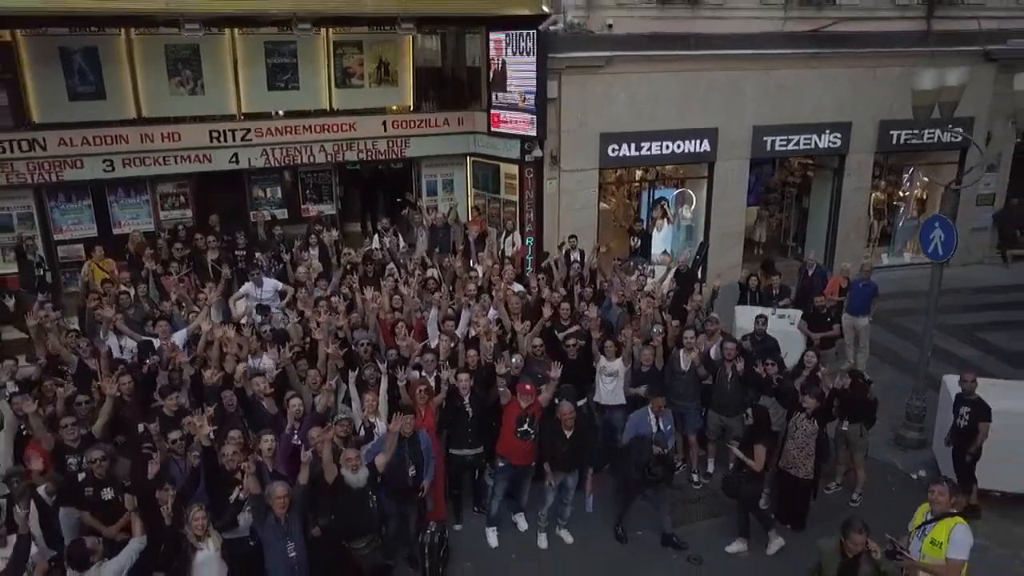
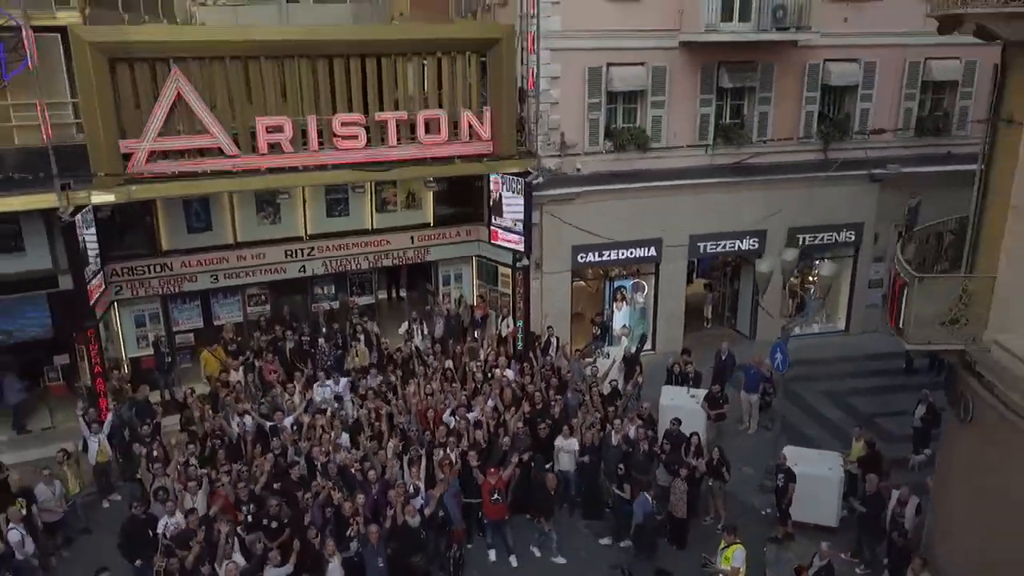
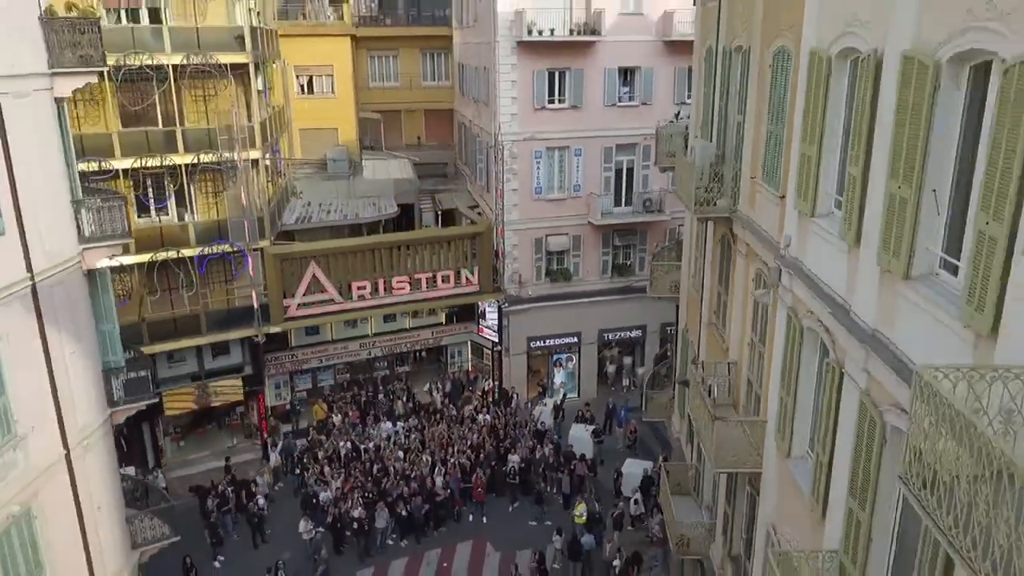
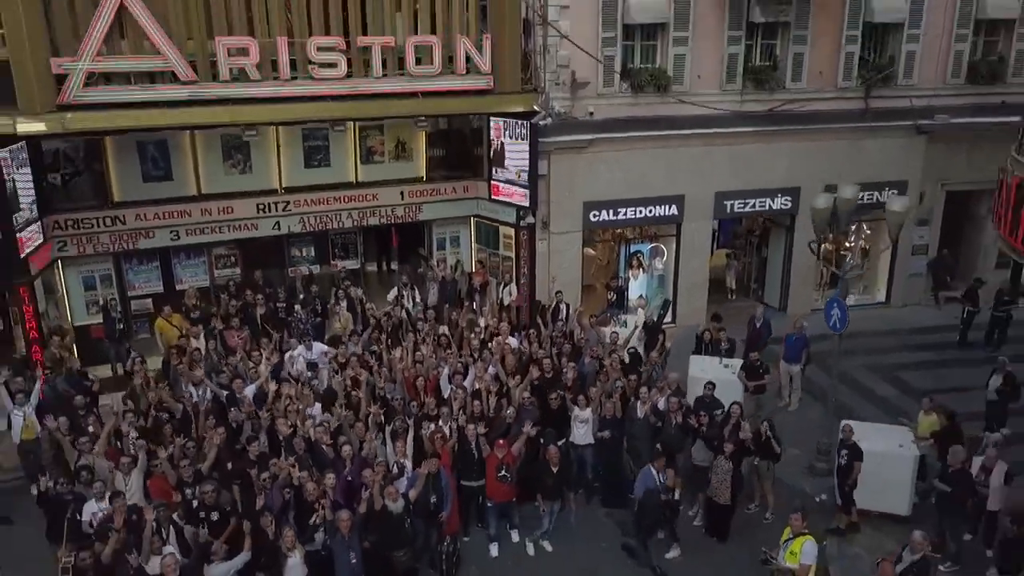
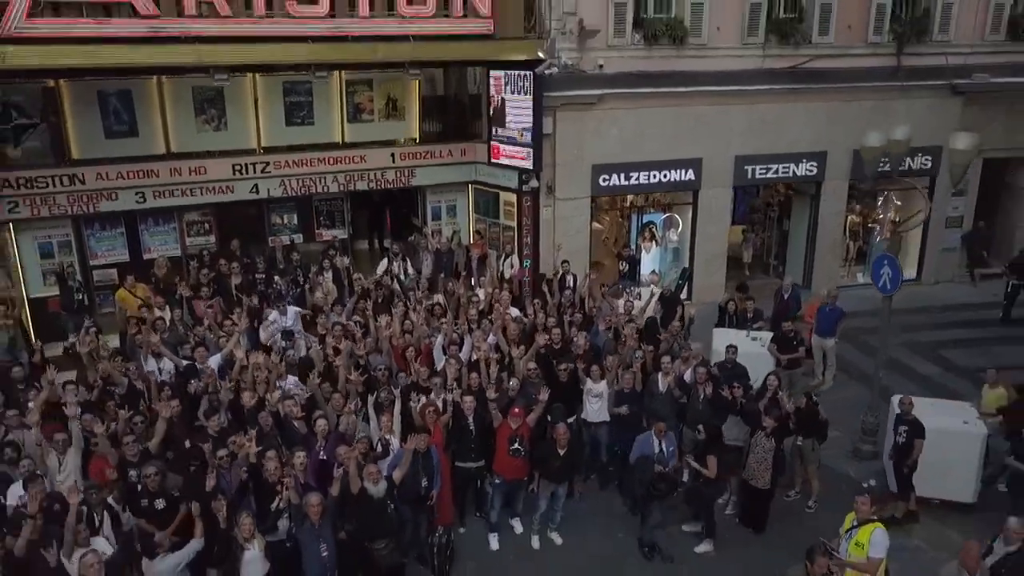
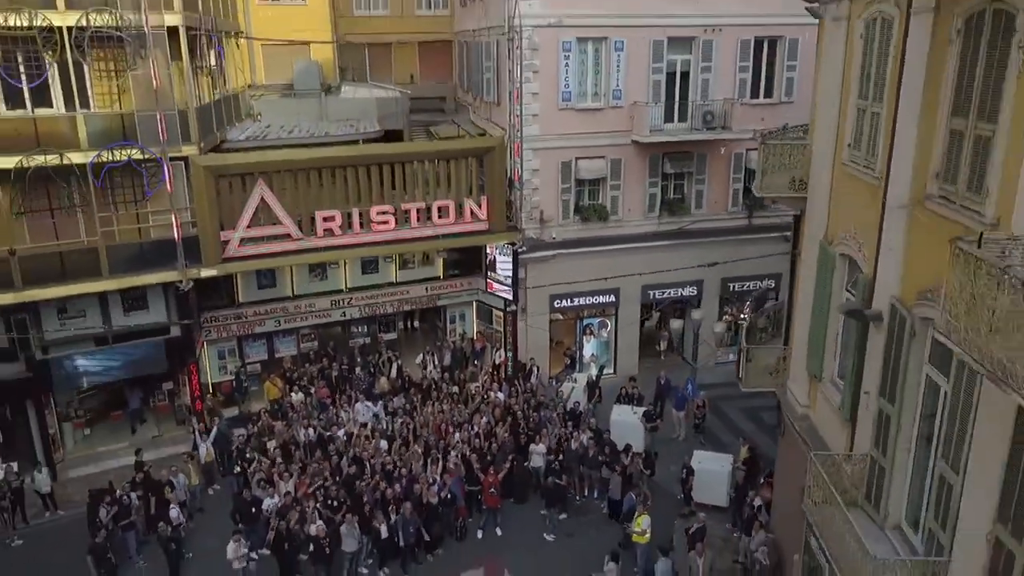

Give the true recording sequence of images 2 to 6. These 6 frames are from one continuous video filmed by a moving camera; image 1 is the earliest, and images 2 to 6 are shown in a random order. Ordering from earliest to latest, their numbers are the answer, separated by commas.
5, 4, 2, 6, 3
